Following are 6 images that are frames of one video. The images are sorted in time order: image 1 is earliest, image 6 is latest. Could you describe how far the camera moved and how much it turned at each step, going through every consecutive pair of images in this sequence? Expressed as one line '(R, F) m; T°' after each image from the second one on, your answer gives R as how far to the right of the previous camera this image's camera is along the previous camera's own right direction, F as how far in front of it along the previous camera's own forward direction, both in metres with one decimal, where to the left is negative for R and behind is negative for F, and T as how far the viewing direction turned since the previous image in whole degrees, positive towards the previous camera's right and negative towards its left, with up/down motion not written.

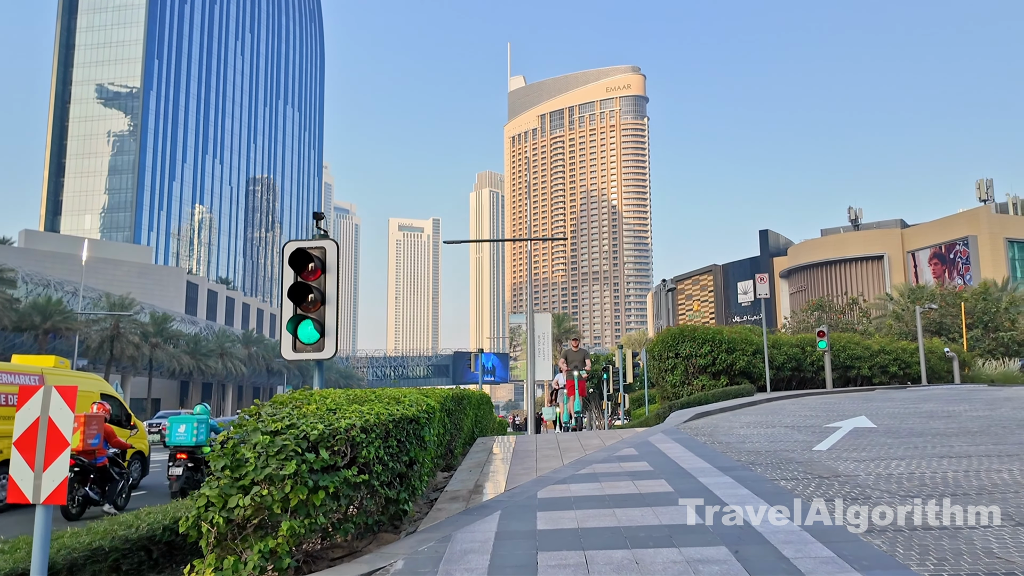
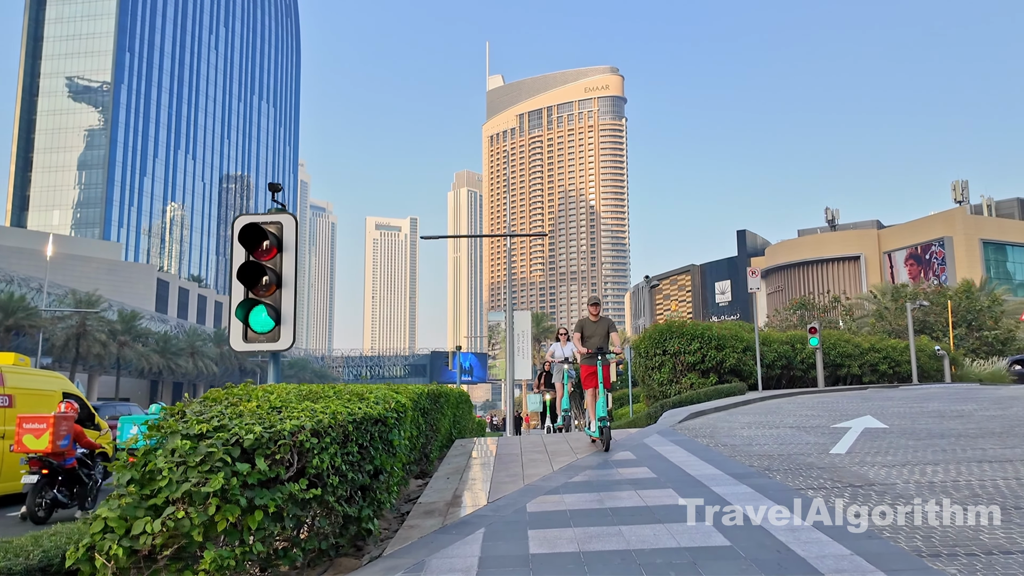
(-0.1, +1.0) m; +2°
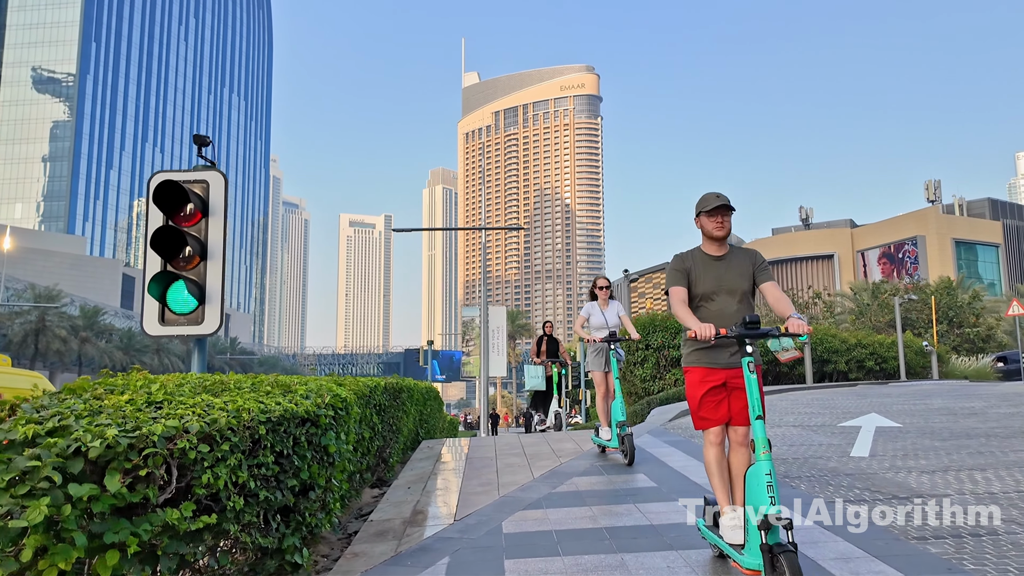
(0.0, +1.2) m; +2°
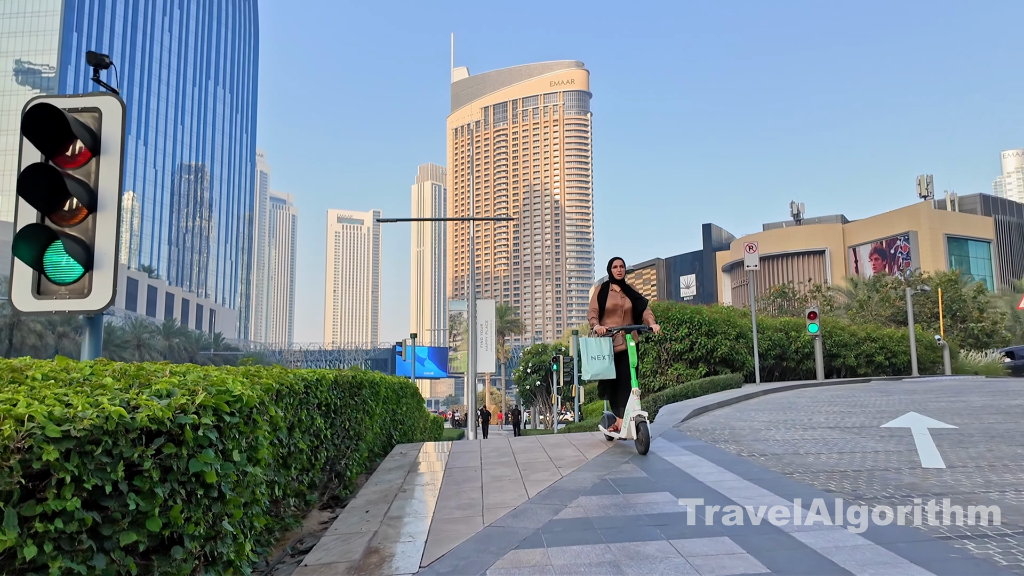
(0.0, +1.5) m; +1°
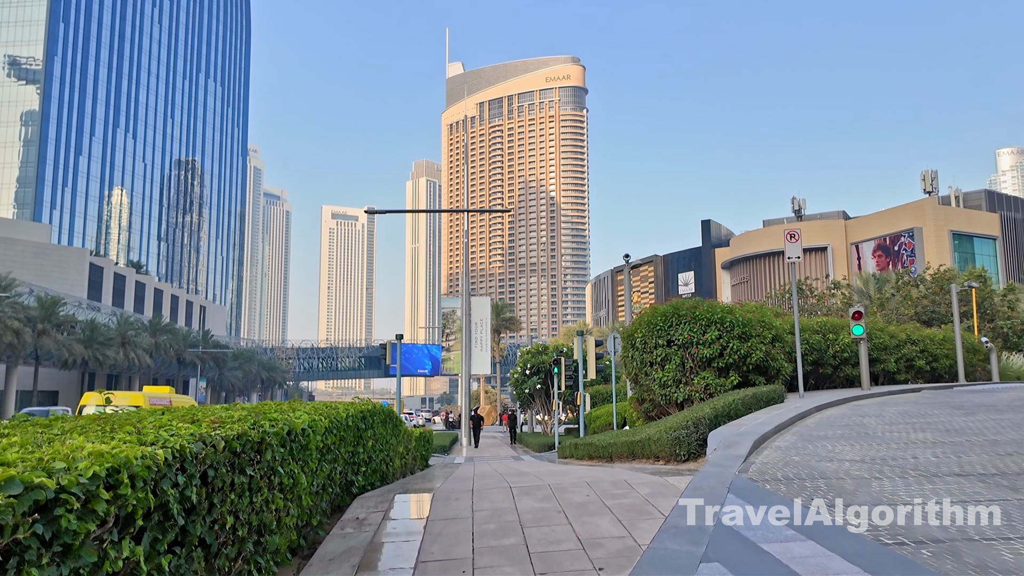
(-0.1, +2.5) m; 0°
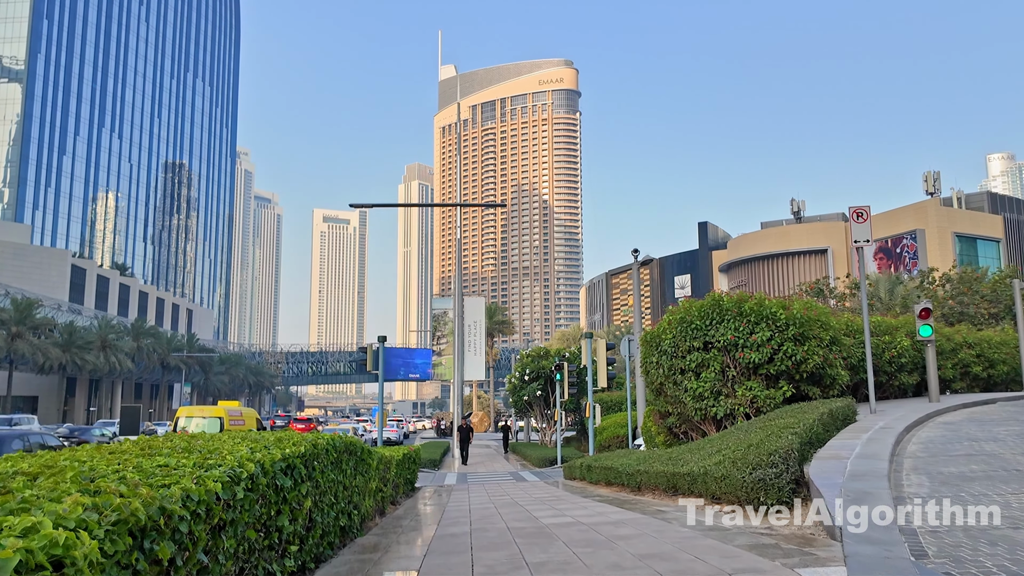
(-0.2, +2.6) m; +1°
